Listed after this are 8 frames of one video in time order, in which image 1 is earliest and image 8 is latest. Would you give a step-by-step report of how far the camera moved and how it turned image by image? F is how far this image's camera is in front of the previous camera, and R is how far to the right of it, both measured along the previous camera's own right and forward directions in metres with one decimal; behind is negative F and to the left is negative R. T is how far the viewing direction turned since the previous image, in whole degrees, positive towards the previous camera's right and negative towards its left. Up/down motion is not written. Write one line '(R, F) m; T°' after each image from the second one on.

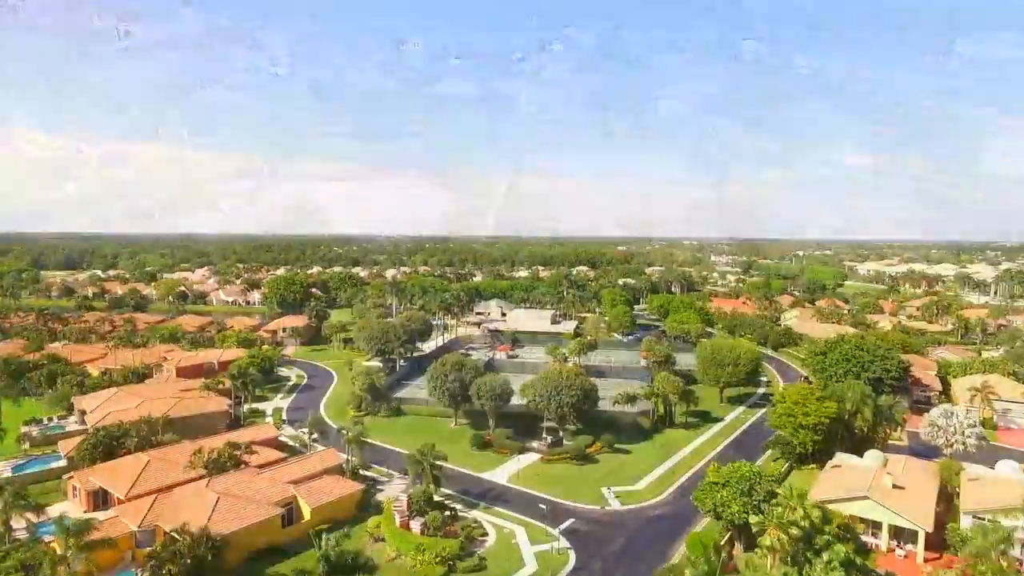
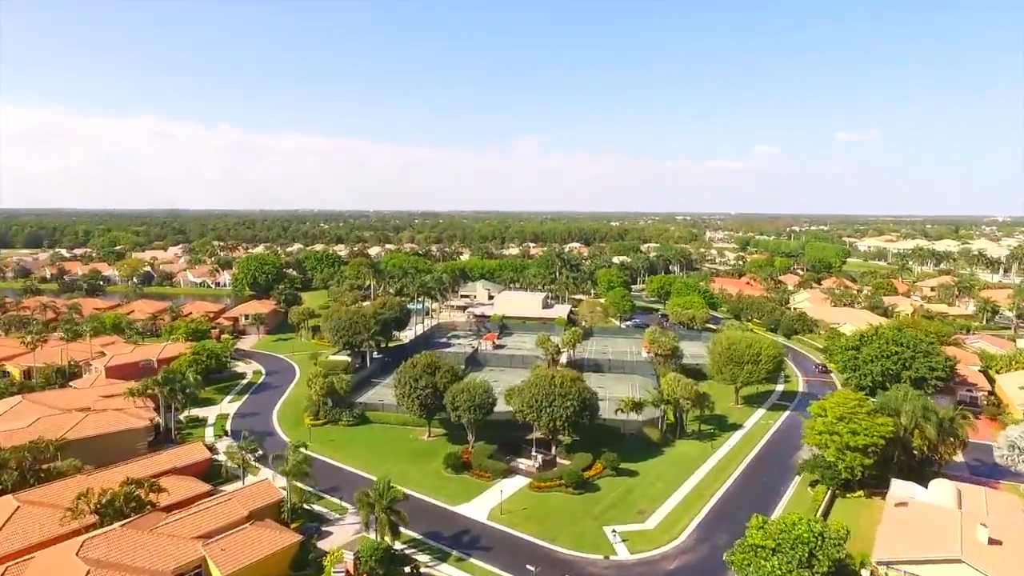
(+0.8, +10.4) m; +1°
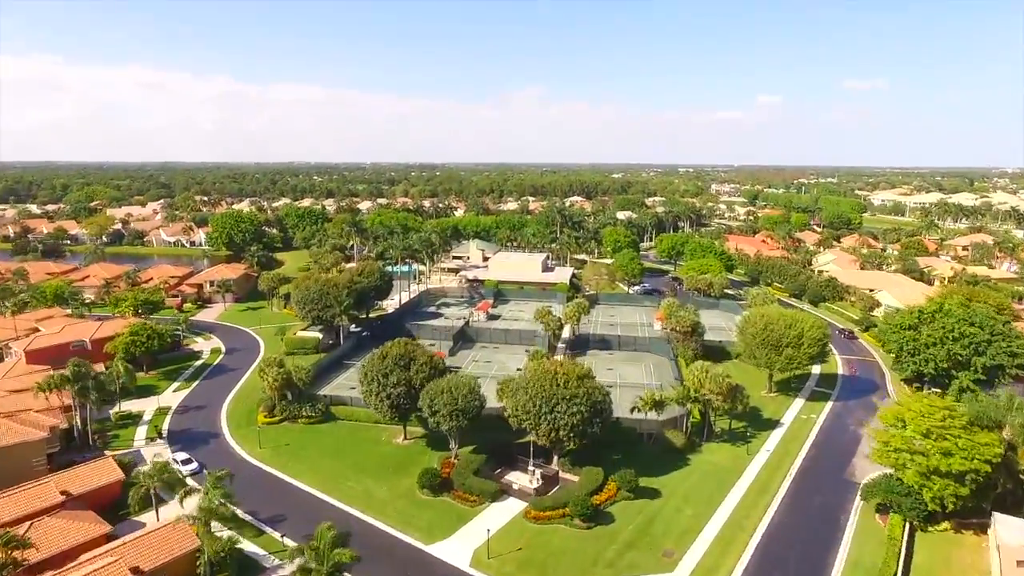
(+0.5, +10.5) m; 0°
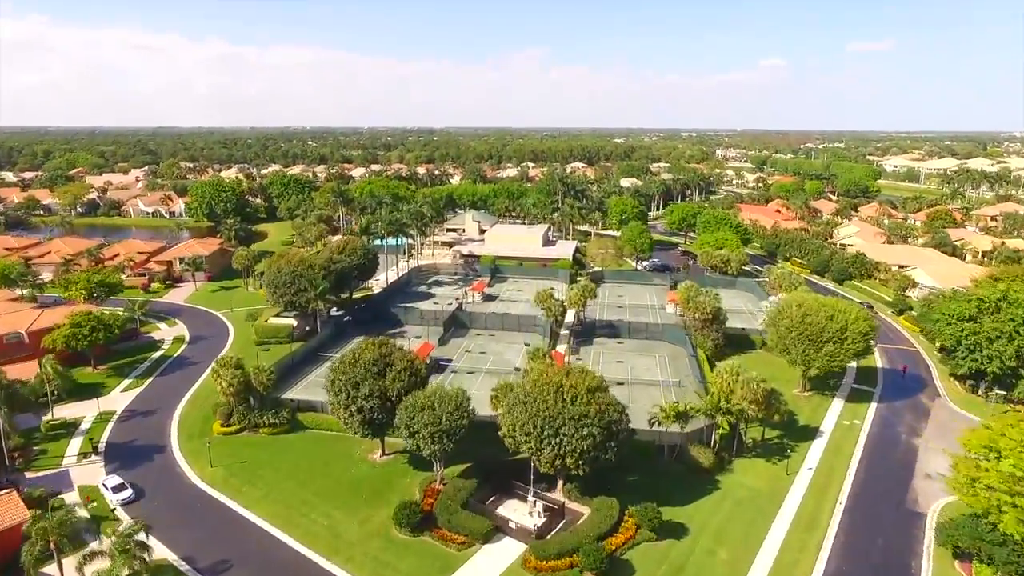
(+0.2, +7.5) m; 0°
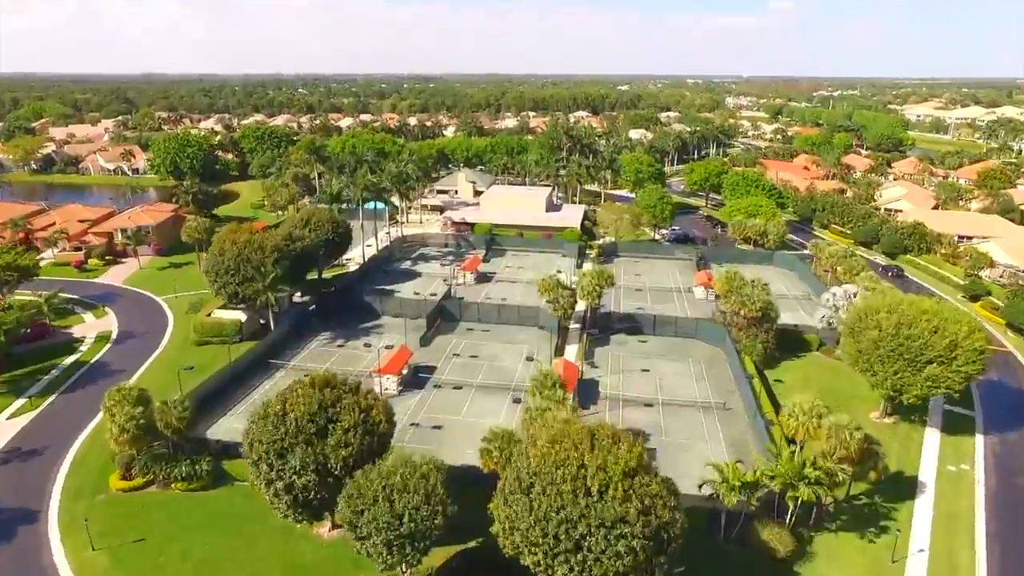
(+0.1, +11.6) m; 0°
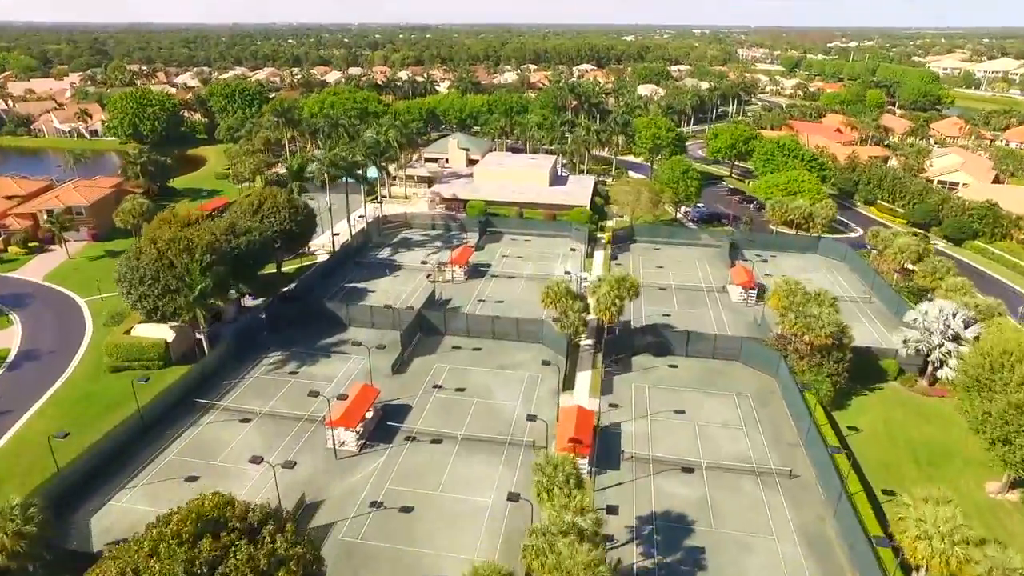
(+0.2, +10.5) m; 0°
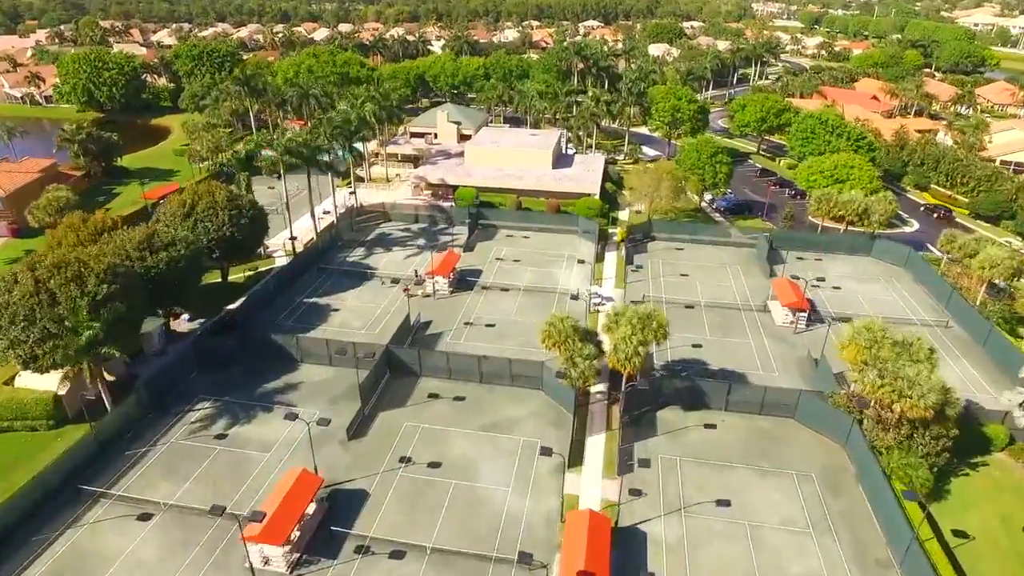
(+0.5, +9.1) m; 0°
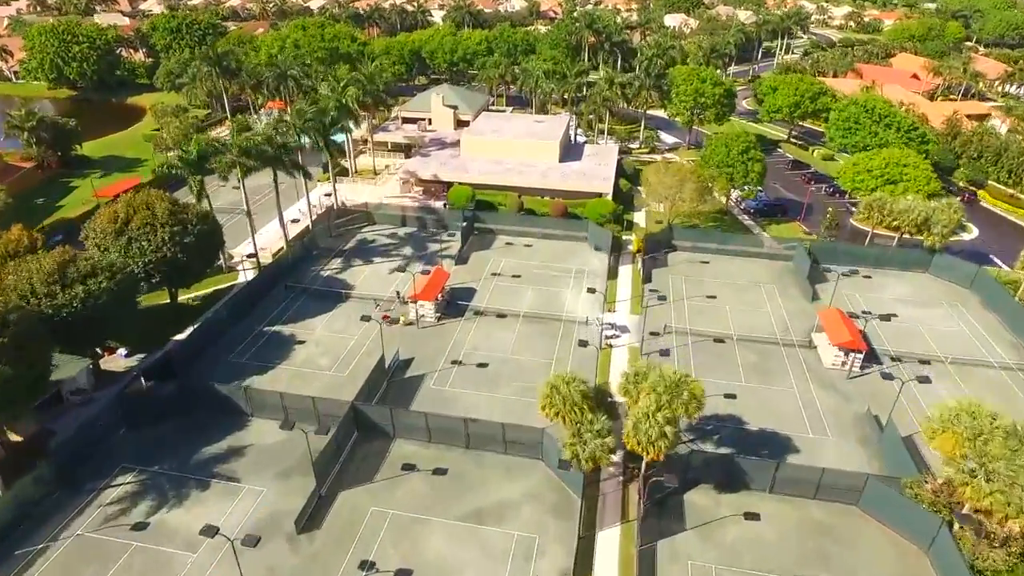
(+0.6, +6.5) m; -1°
